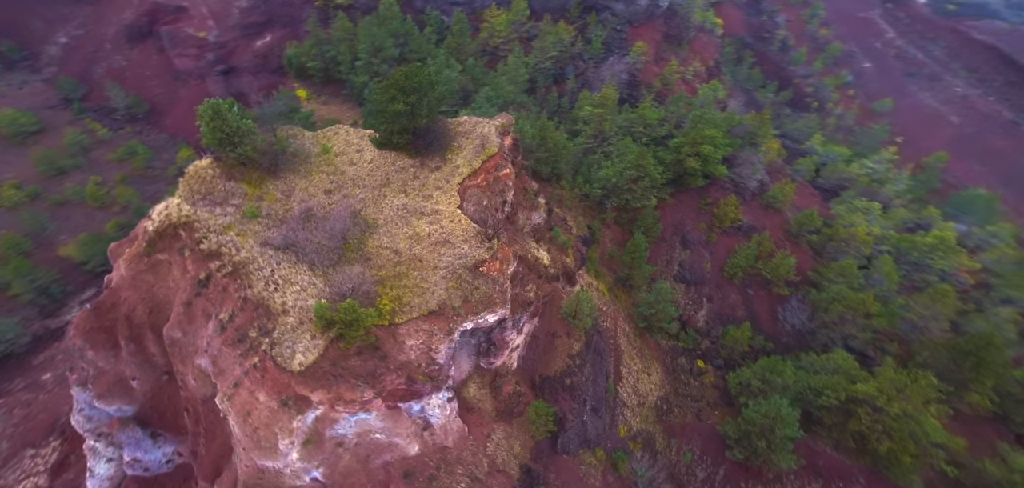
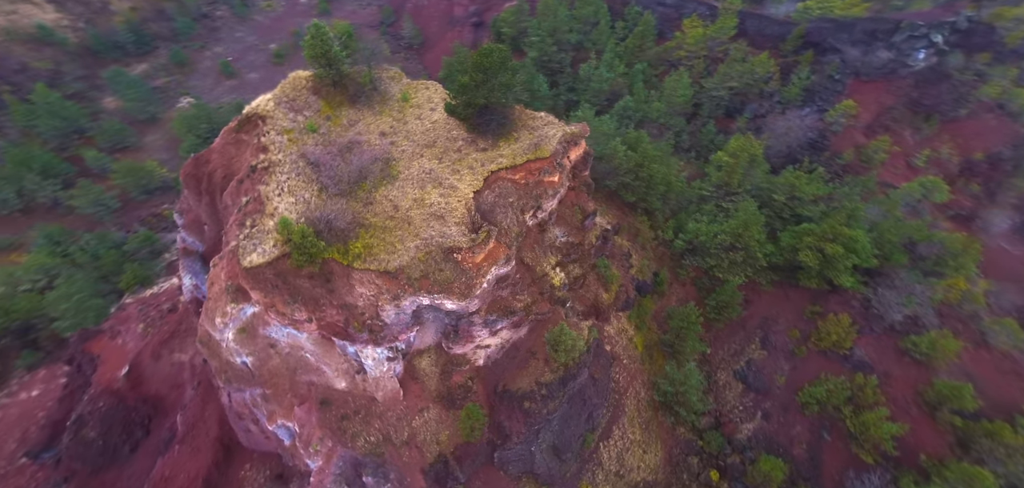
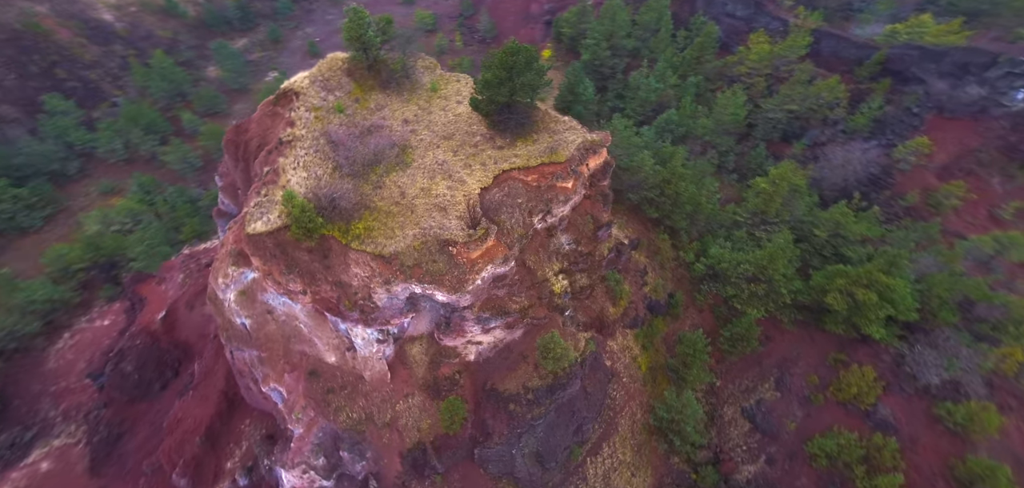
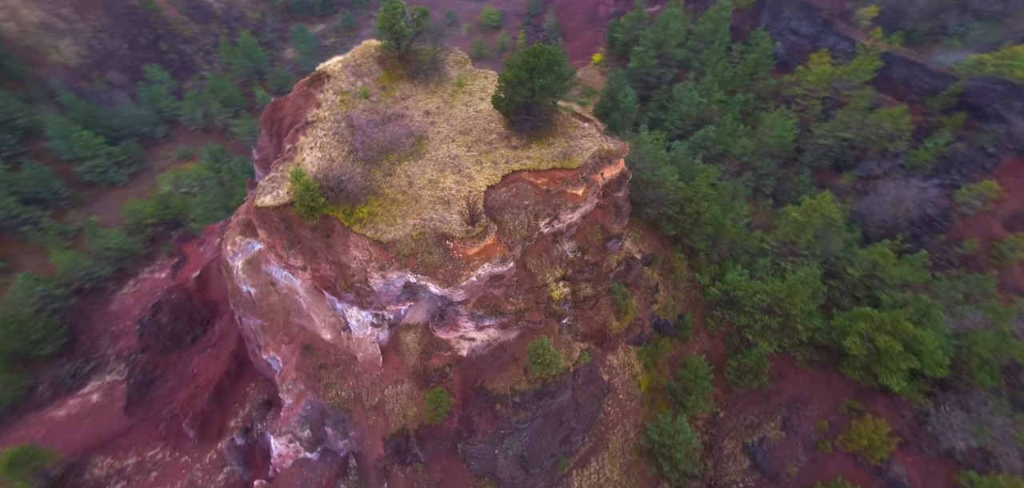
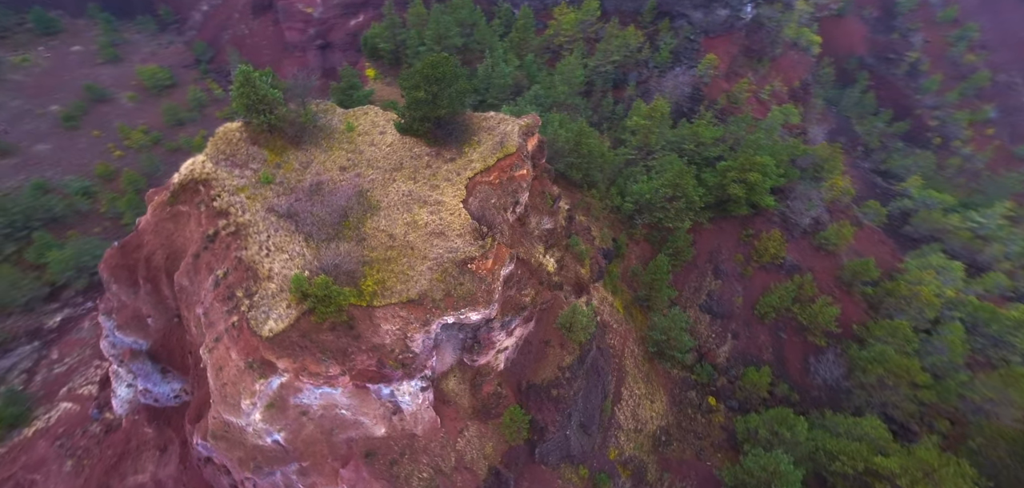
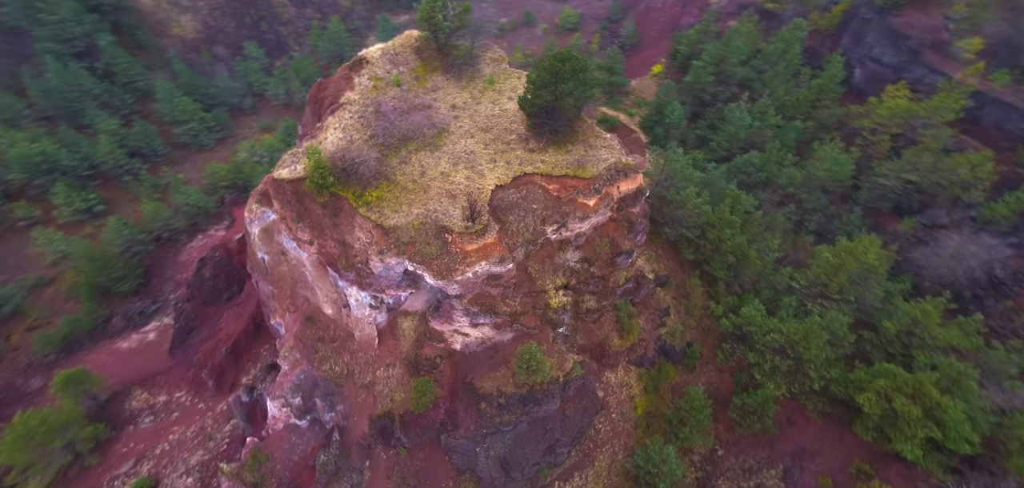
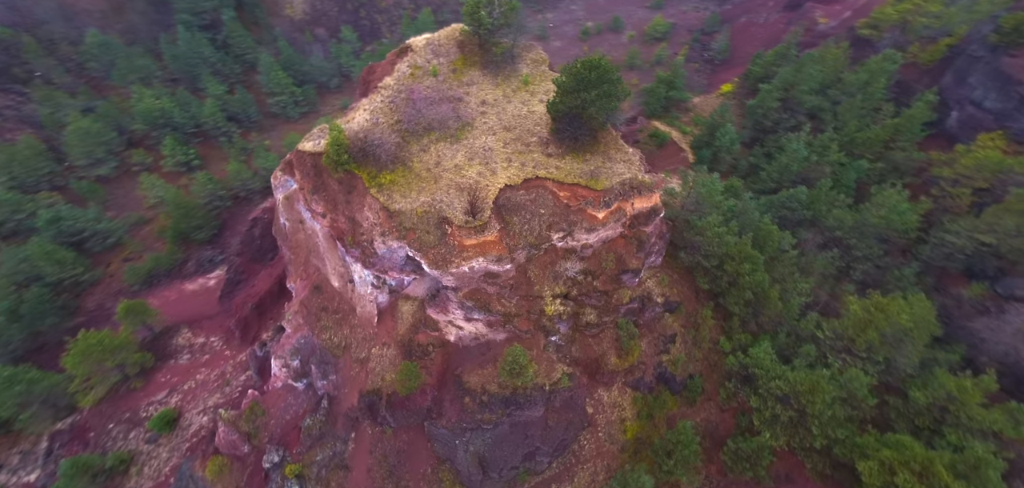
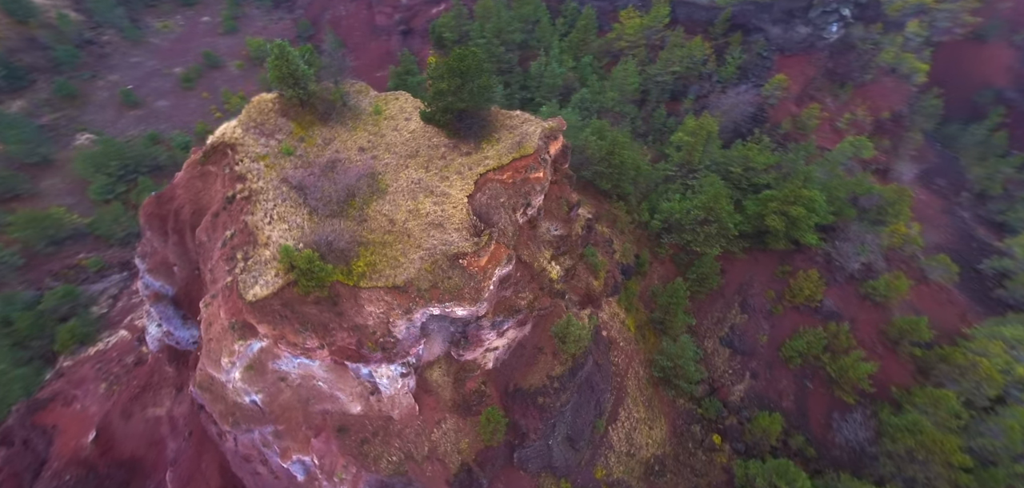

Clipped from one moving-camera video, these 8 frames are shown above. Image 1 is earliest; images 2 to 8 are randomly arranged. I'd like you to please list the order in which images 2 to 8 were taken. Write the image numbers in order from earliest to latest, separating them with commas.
5, 8, 2, 3, 4, 6, 7
